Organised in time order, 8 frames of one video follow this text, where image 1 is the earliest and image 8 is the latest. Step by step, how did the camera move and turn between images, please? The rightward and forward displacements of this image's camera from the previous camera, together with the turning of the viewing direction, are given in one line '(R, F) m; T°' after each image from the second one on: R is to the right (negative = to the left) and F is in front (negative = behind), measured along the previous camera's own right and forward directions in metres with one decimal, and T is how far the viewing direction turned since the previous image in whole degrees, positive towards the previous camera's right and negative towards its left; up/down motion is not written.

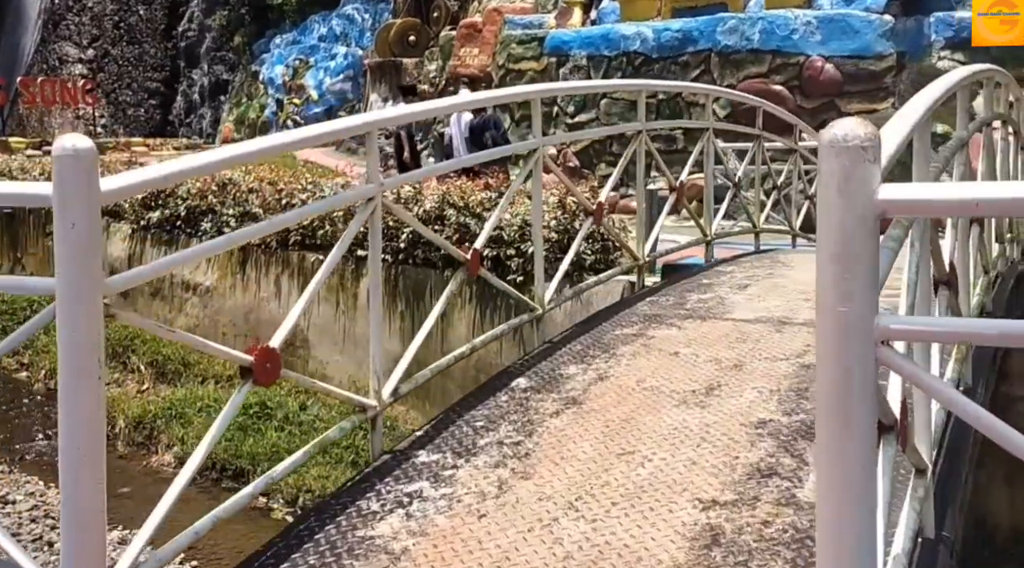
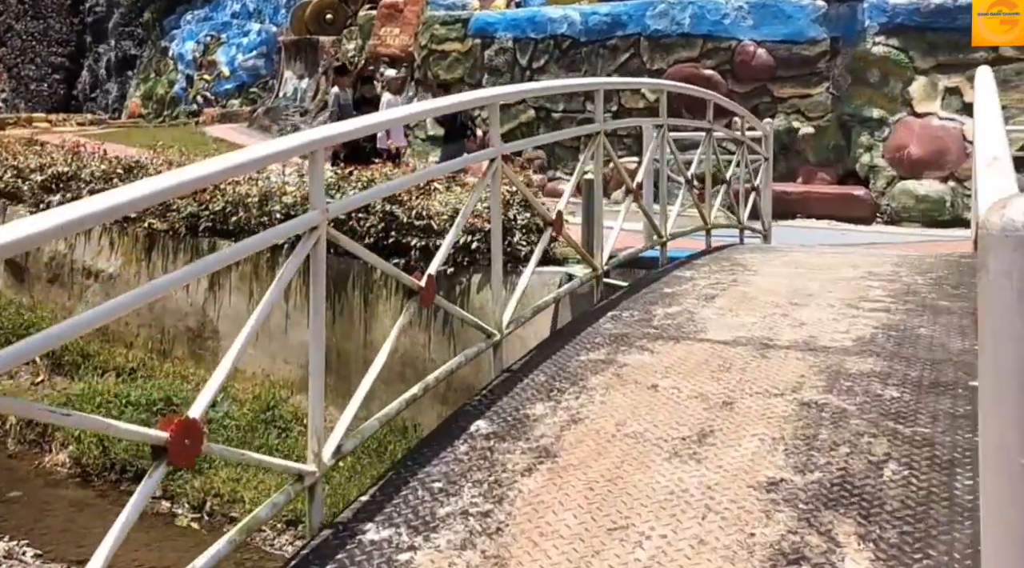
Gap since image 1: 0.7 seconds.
(-0.1, +0.4) m; +4°
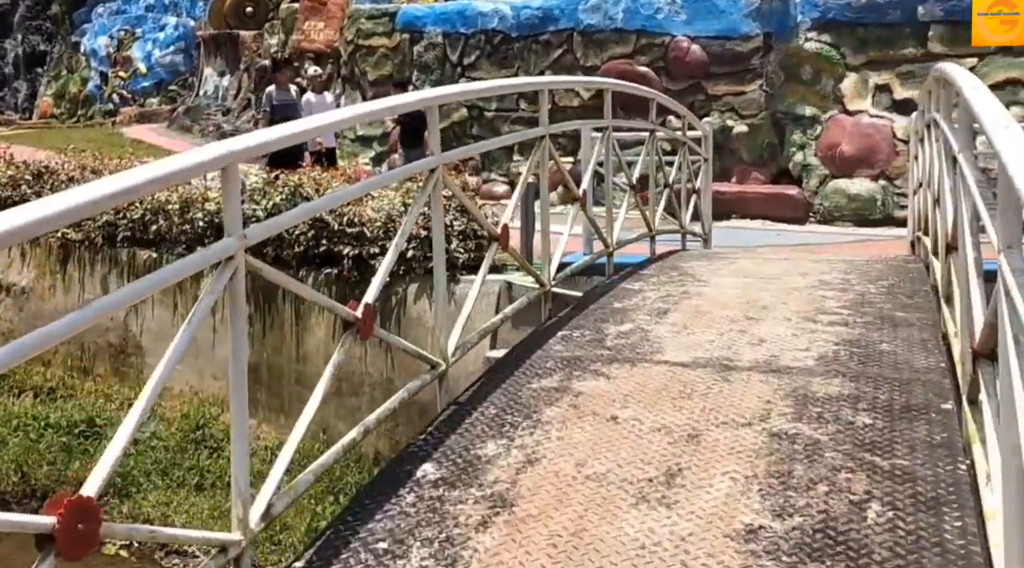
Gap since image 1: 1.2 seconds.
(0.0, +0.2) m; +4°
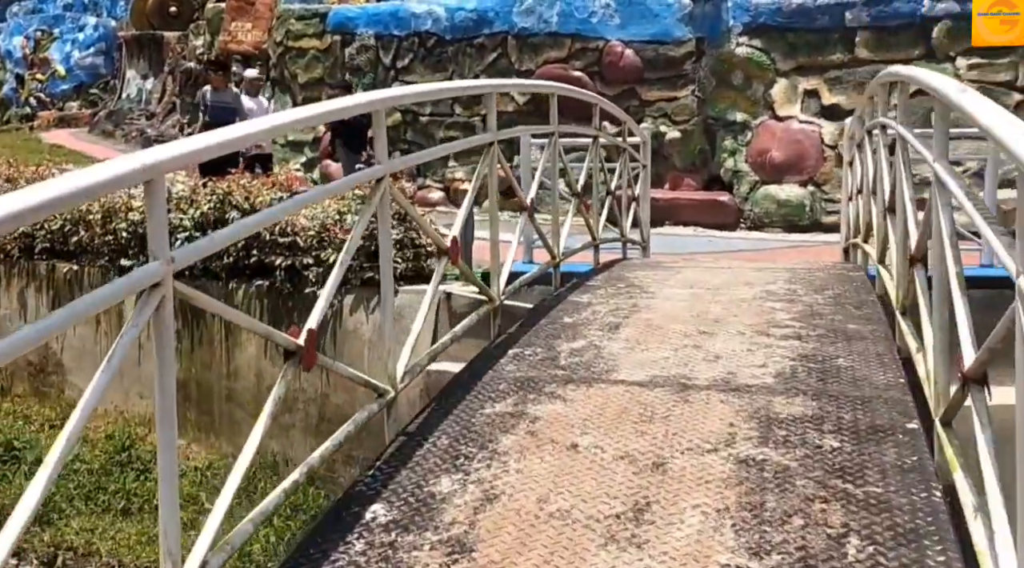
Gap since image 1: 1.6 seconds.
(0.0, +0.1) m; +4°
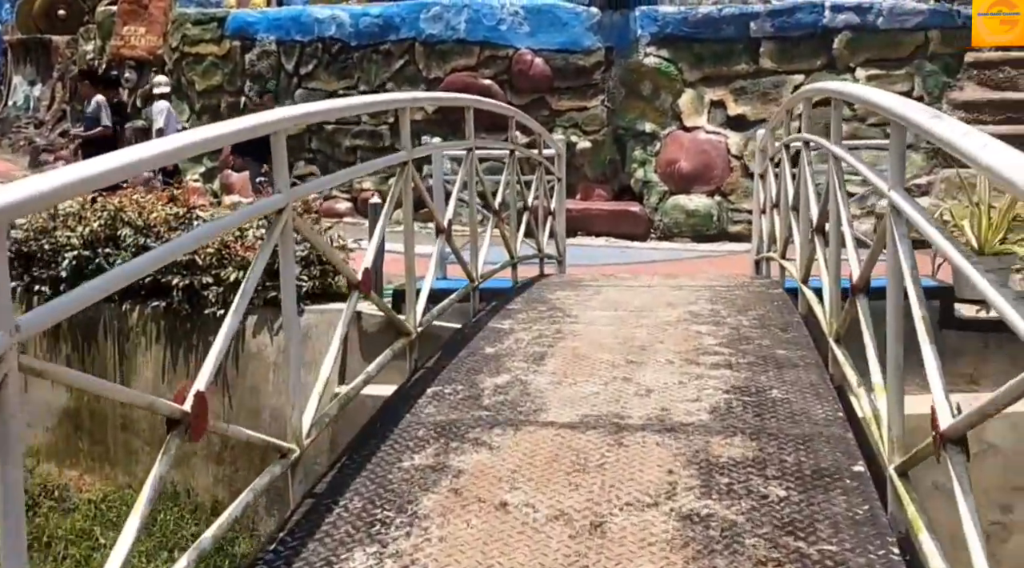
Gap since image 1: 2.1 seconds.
(0.0, +0.2) m; +5°
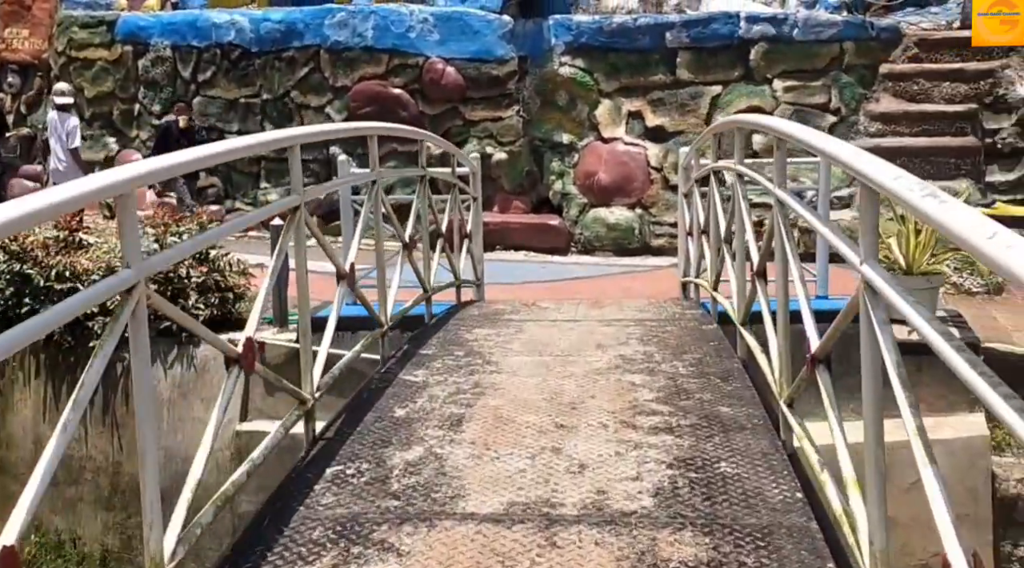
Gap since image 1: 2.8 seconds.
(0.0, +0.4) m; +4°
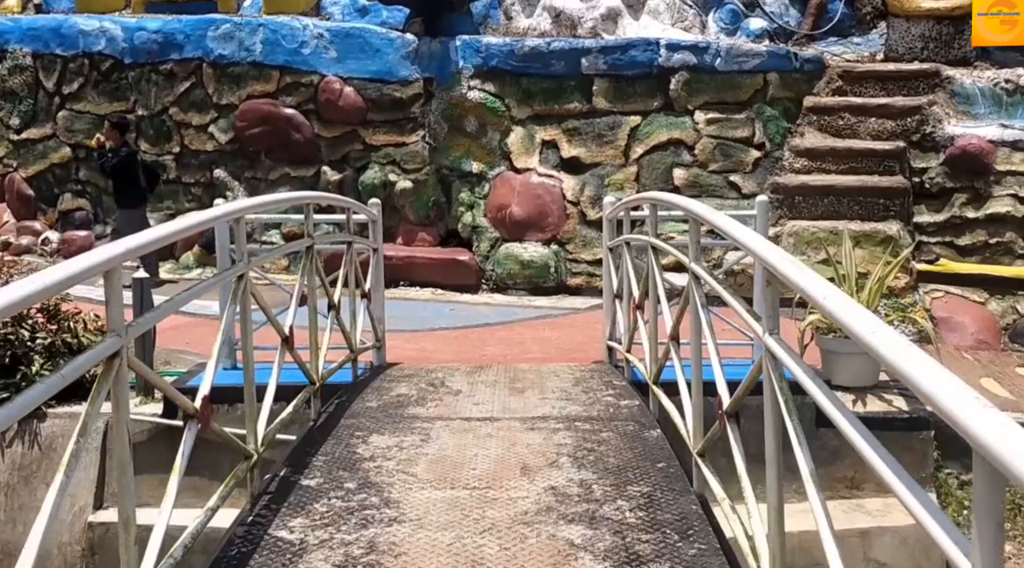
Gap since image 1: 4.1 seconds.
(0.0, +0.7) m; +5°
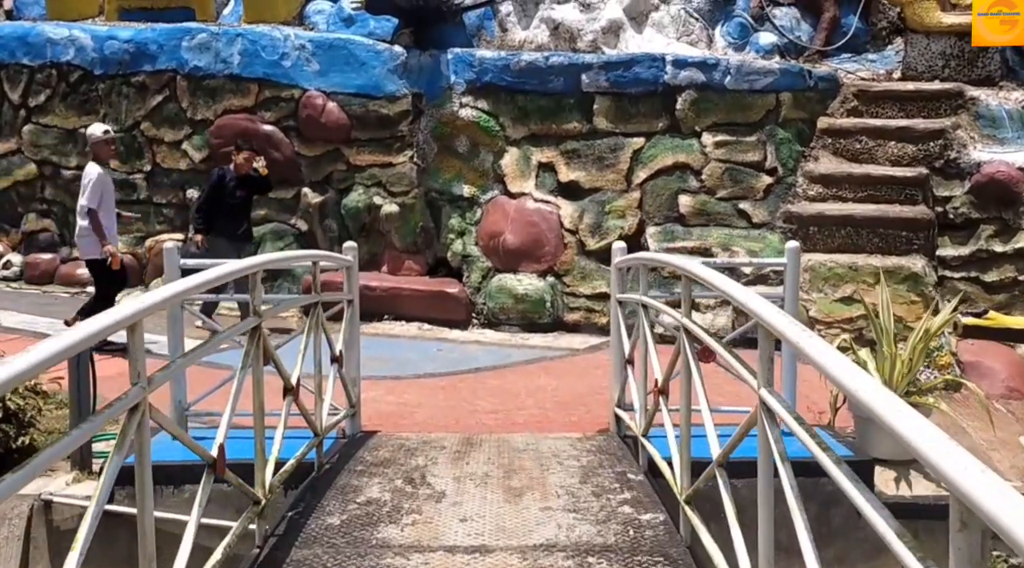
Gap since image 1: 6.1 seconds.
(0.0, +0.7) m; 0°
